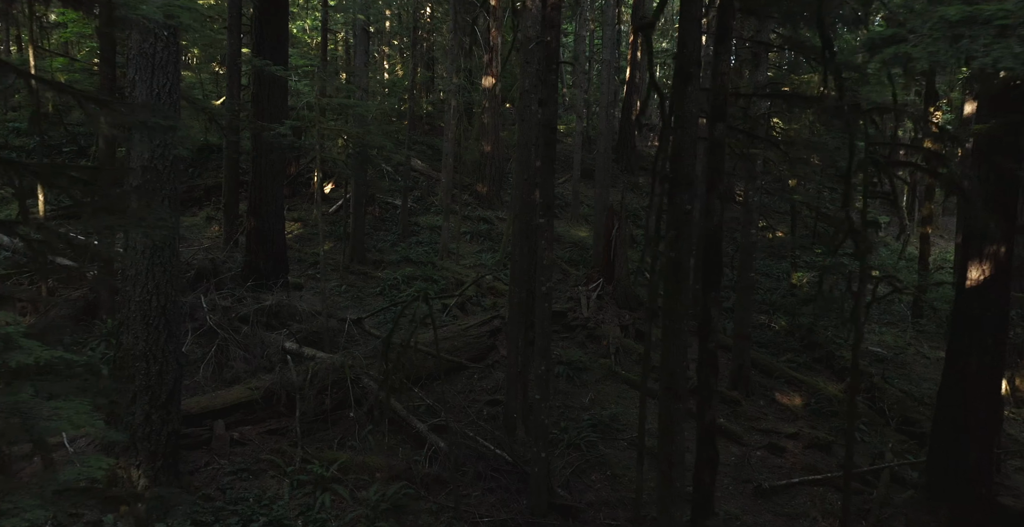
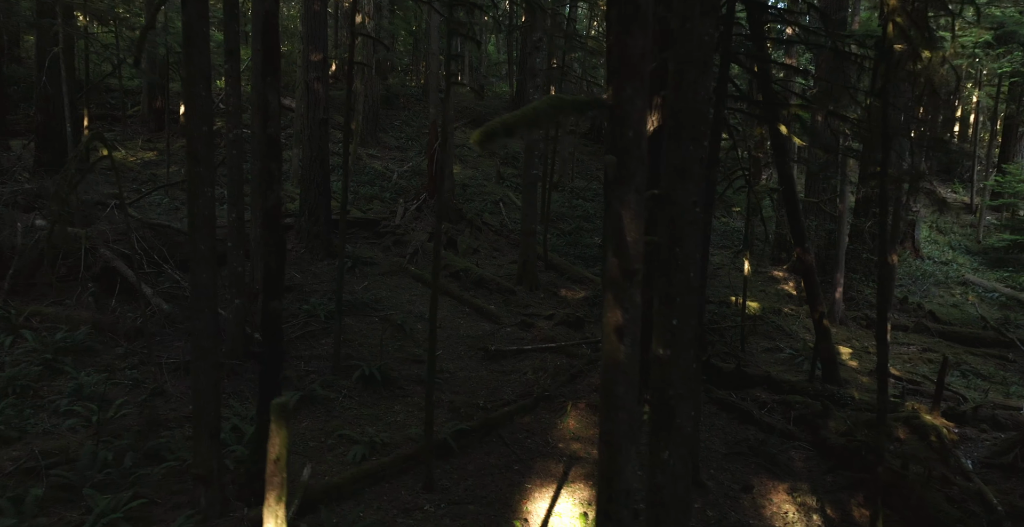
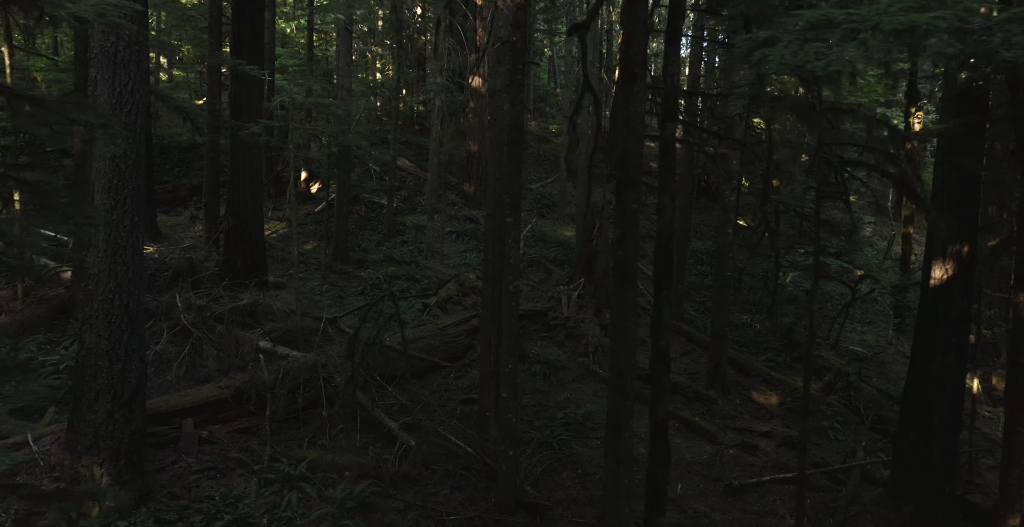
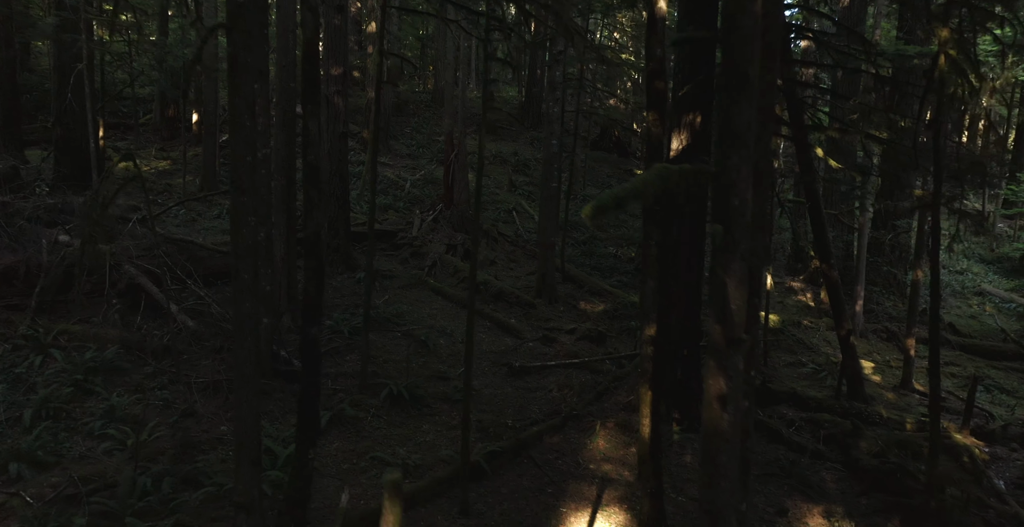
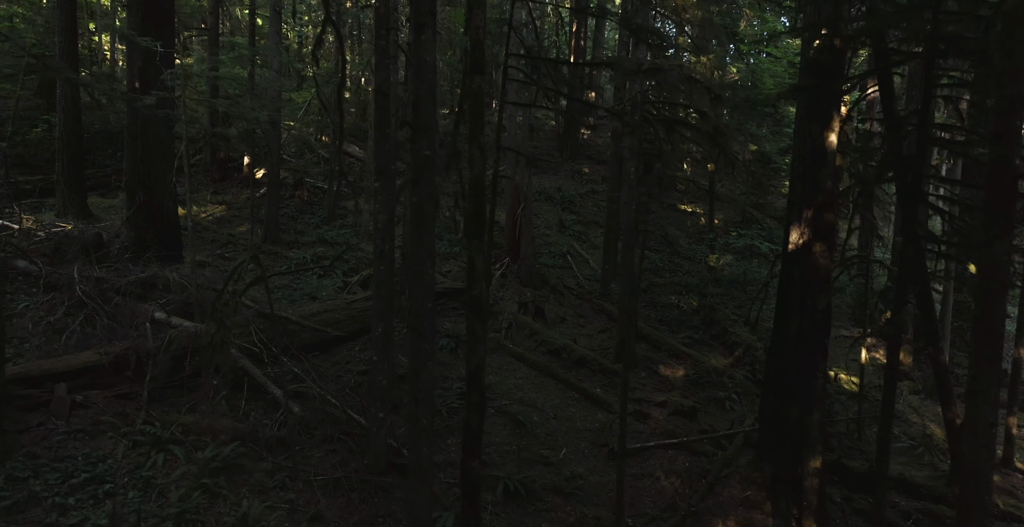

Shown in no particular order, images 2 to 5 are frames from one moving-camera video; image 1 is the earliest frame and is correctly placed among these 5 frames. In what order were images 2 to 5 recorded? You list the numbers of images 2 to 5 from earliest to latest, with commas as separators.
3, 5, 4, 2
